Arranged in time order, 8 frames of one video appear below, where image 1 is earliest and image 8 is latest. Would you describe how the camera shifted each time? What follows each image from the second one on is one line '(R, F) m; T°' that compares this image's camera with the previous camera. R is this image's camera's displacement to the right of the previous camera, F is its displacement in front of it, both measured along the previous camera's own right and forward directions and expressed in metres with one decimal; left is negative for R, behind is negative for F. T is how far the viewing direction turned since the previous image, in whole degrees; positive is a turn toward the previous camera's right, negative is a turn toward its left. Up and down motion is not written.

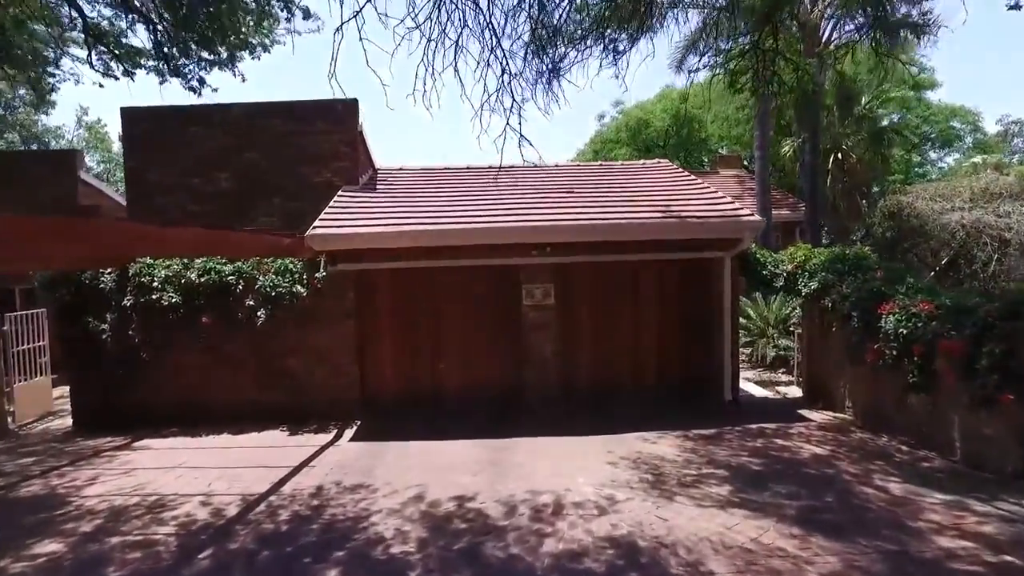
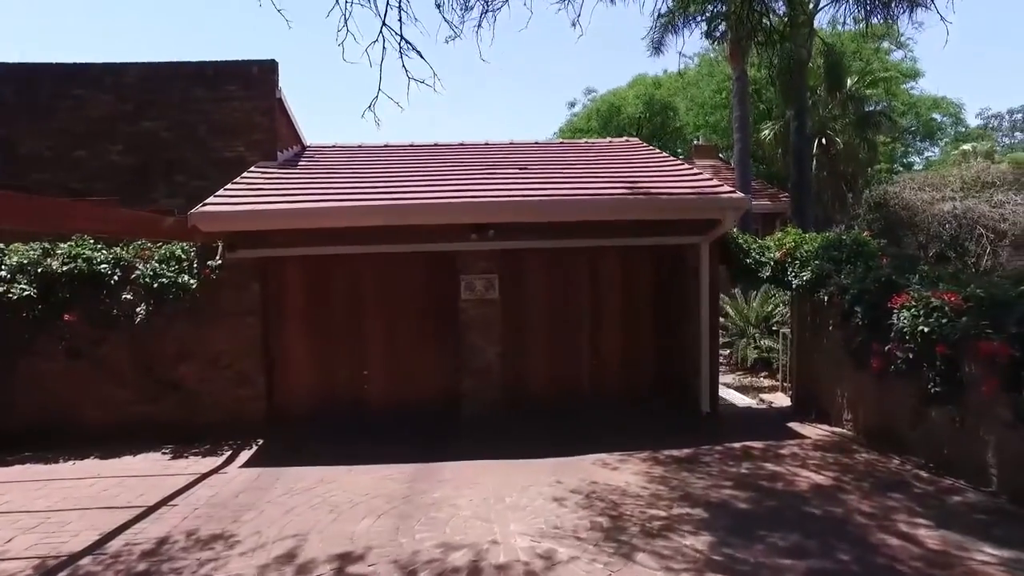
(+0.6, +1.7) m; +2°
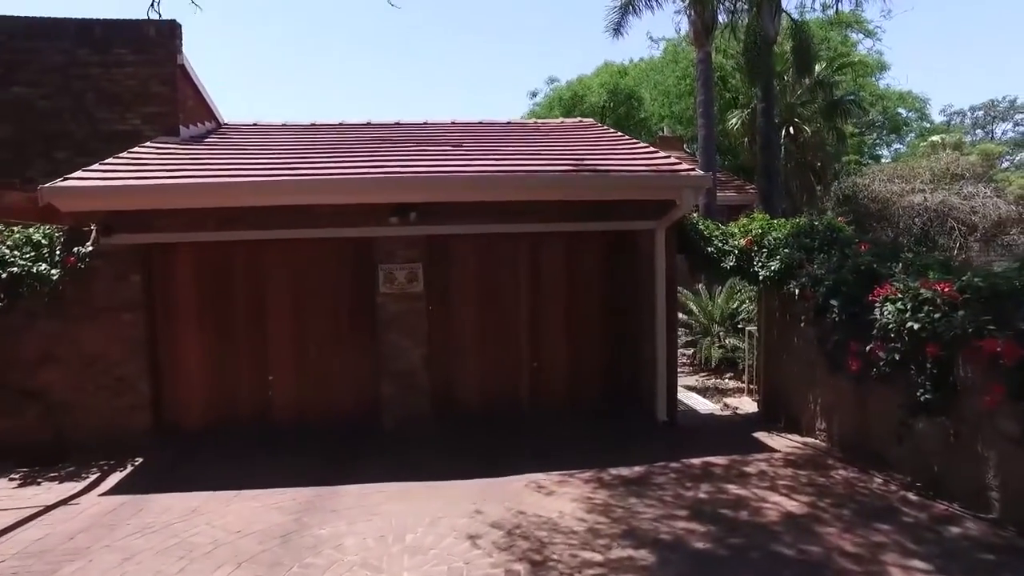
(+0.5, +1.2) m; +3°
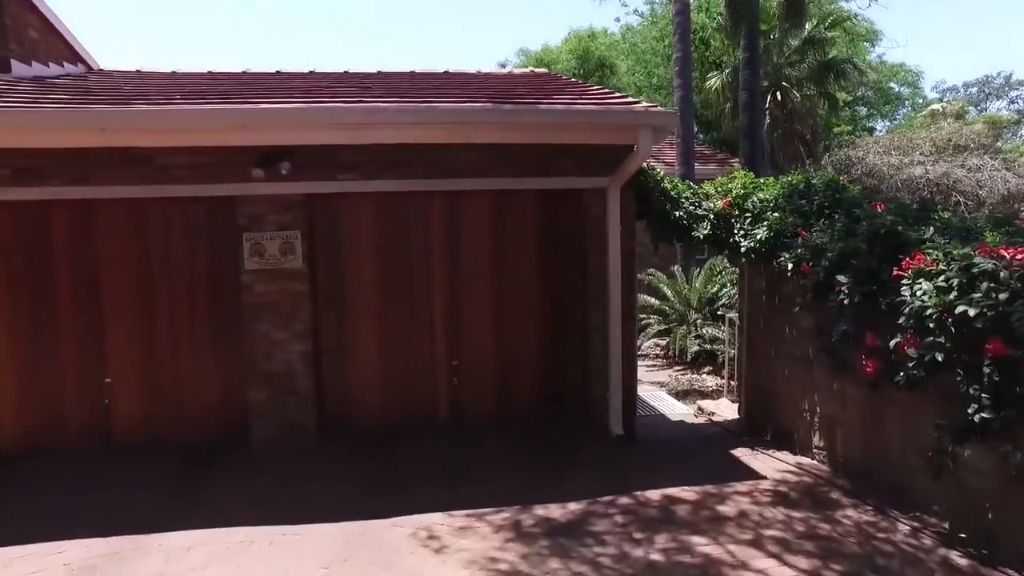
(+0.7, +1.8) m; +1°
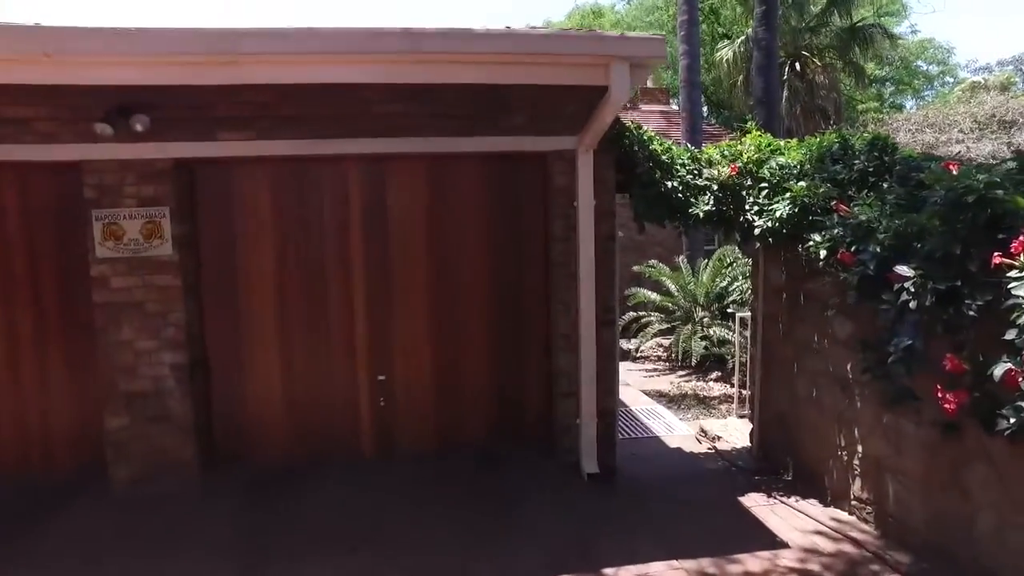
(+0.5, +1.5) m; -1°
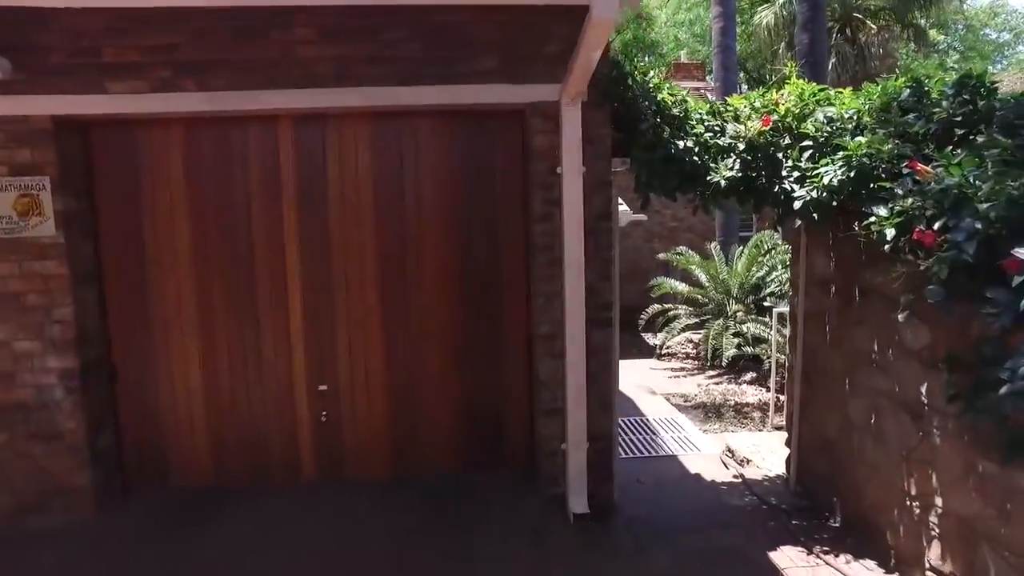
(+0.4, +1.0) m; -3°
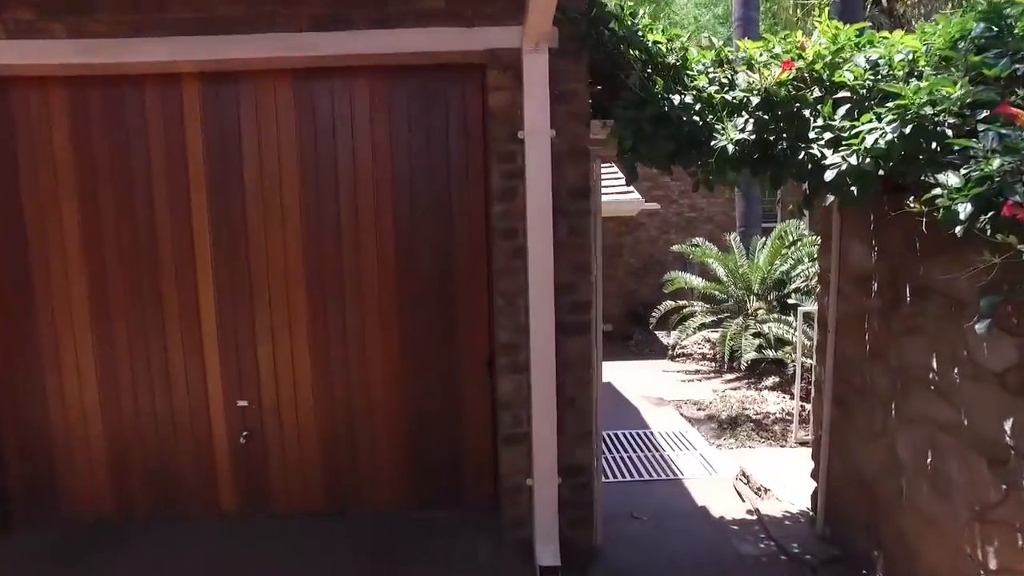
(+0.3, +0.8) m; -2°
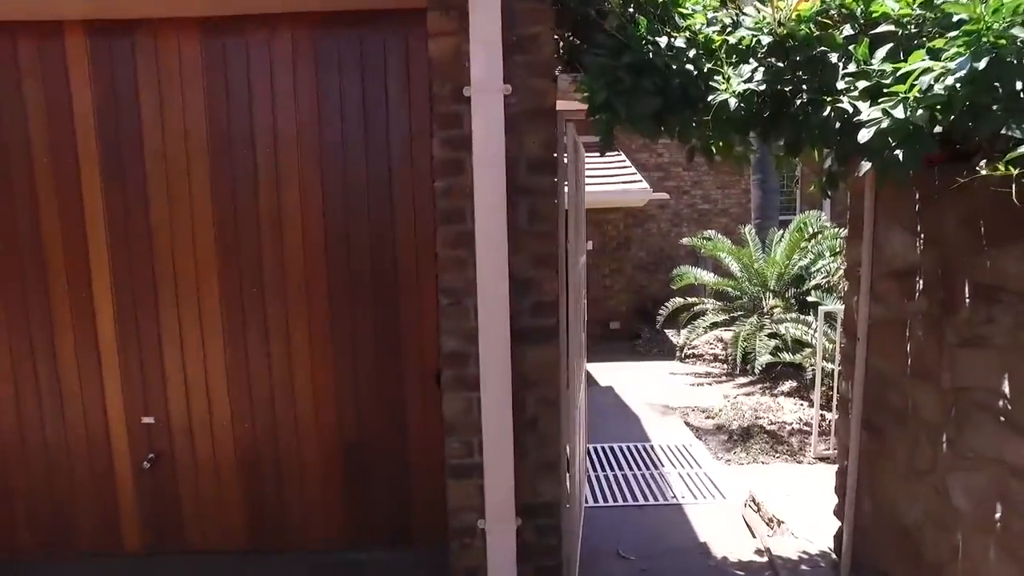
(+0.3, +0.6) m; -1°
